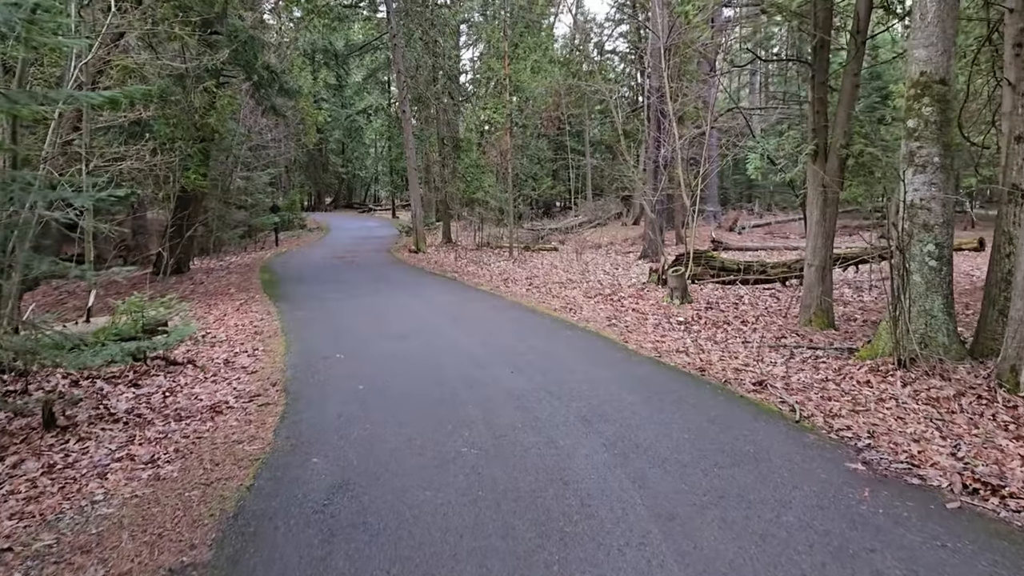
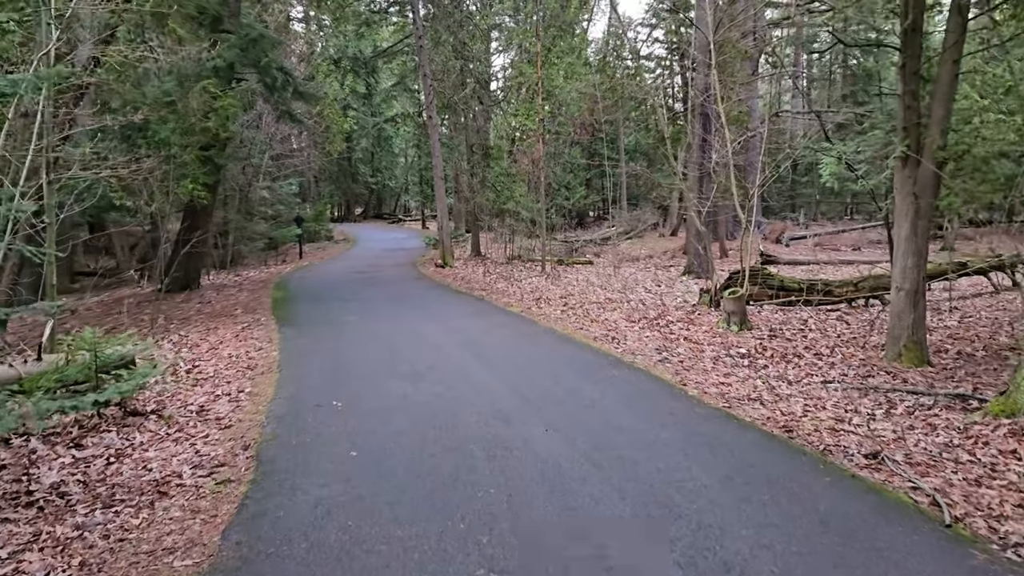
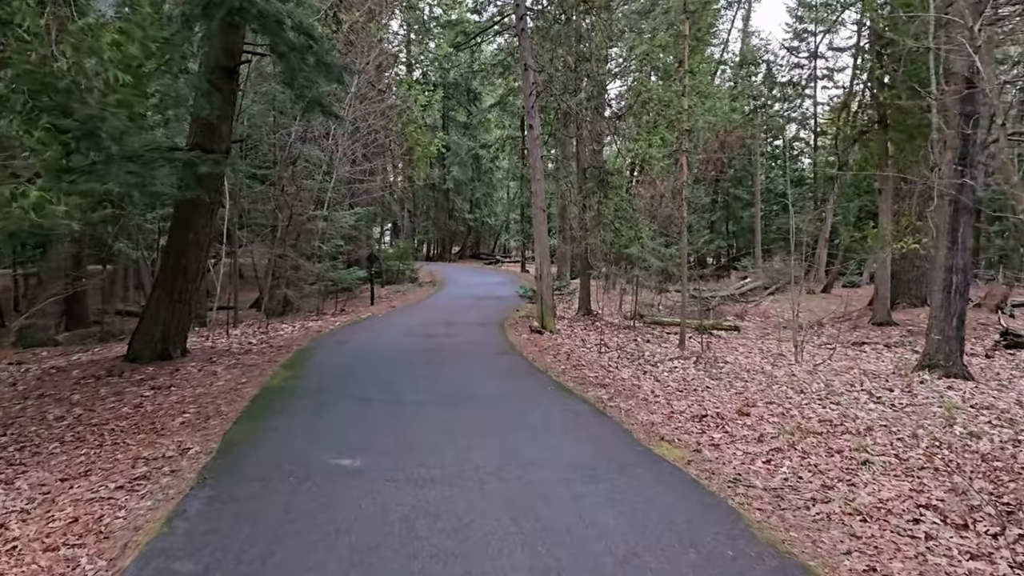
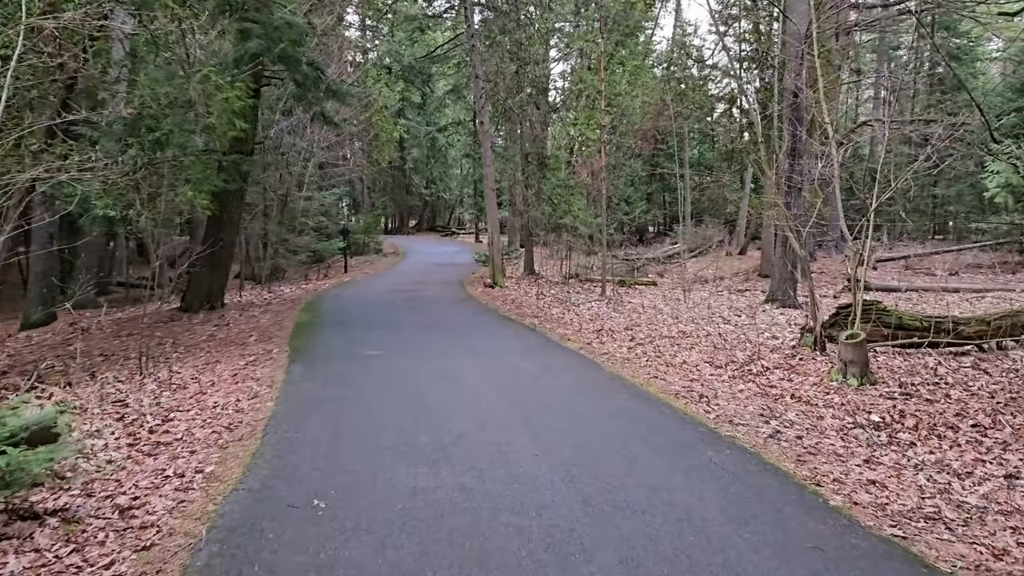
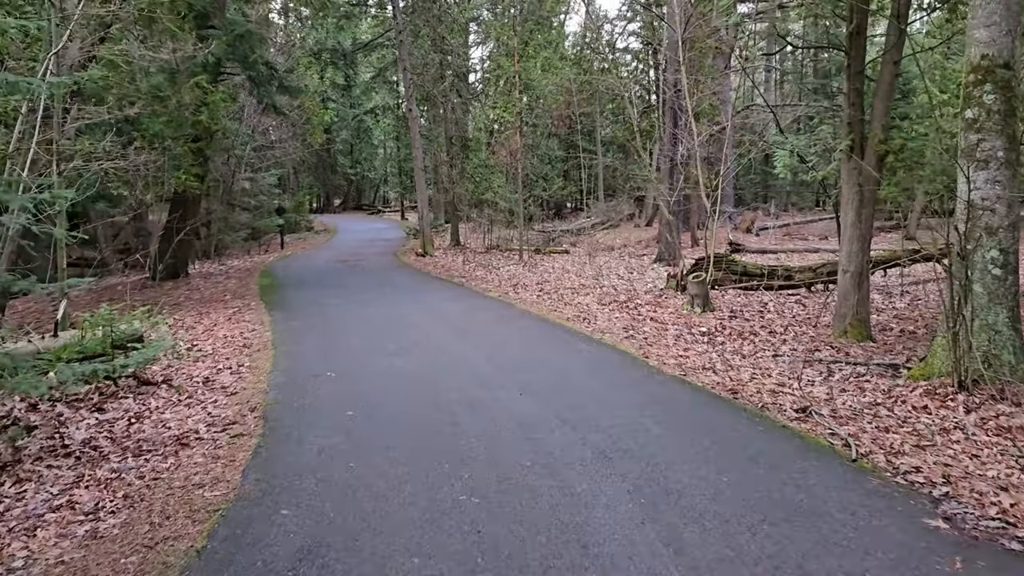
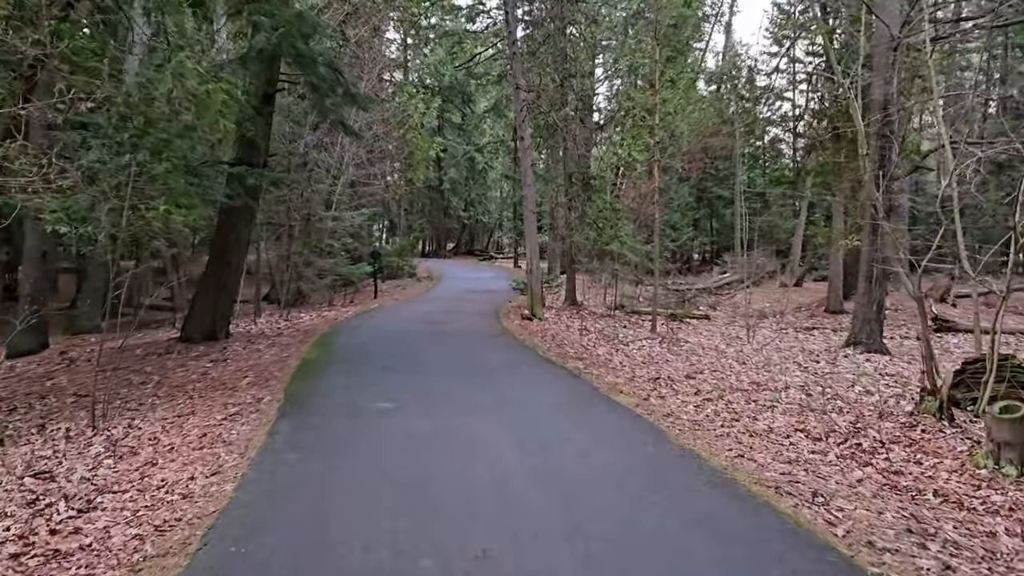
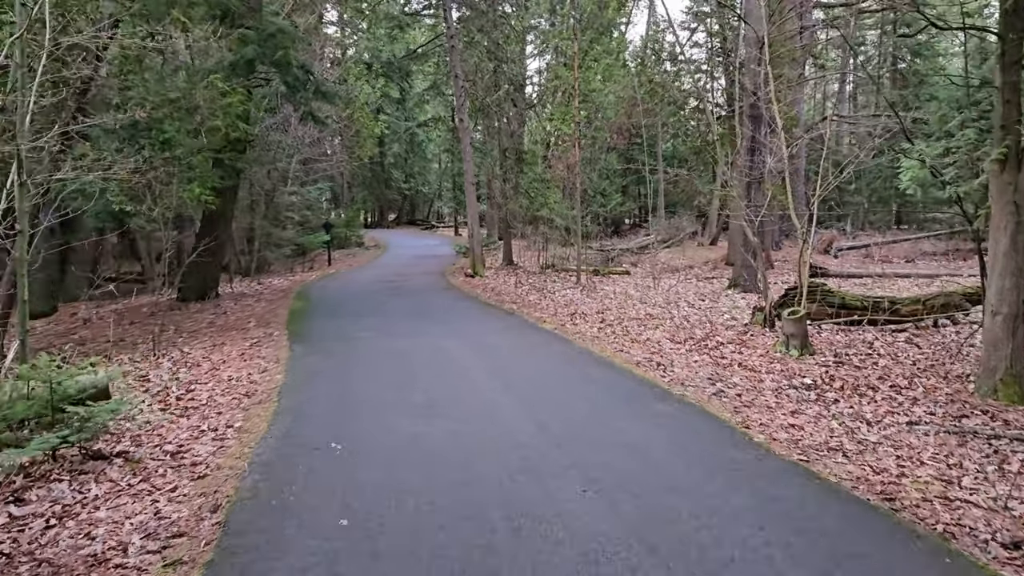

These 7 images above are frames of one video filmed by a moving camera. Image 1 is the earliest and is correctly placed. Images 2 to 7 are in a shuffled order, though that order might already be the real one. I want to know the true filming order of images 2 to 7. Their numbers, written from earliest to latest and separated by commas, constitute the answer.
5, 2, 7, 4, 6, 3
